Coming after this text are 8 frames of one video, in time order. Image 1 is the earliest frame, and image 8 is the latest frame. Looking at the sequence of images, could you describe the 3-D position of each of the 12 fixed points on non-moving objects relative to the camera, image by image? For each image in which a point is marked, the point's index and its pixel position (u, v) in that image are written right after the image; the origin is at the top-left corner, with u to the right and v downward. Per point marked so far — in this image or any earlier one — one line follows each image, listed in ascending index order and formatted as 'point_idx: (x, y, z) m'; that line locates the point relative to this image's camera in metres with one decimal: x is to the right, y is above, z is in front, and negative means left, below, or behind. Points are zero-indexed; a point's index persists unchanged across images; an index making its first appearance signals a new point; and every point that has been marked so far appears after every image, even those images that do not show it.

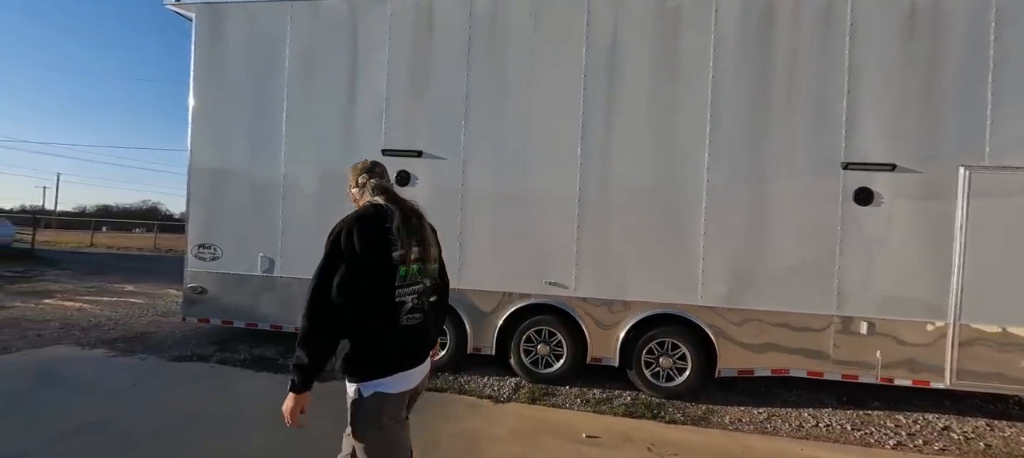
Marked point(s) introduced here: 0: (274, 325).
0: (-2.5, -1.0, +3.8) m
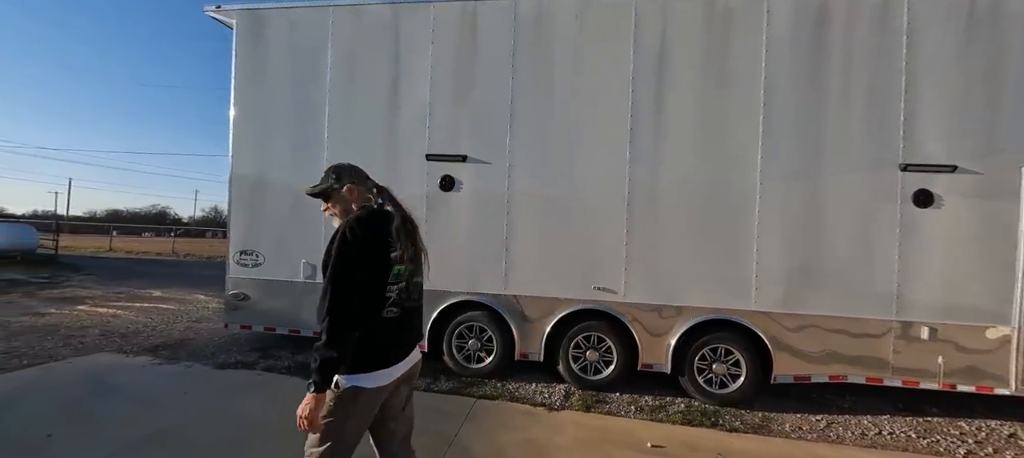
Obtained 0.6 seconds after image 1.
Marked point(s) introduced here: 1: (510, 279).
0: (-2.0, -1.1, +3.8) m
1: (0.0, -0.5, +3.5) m
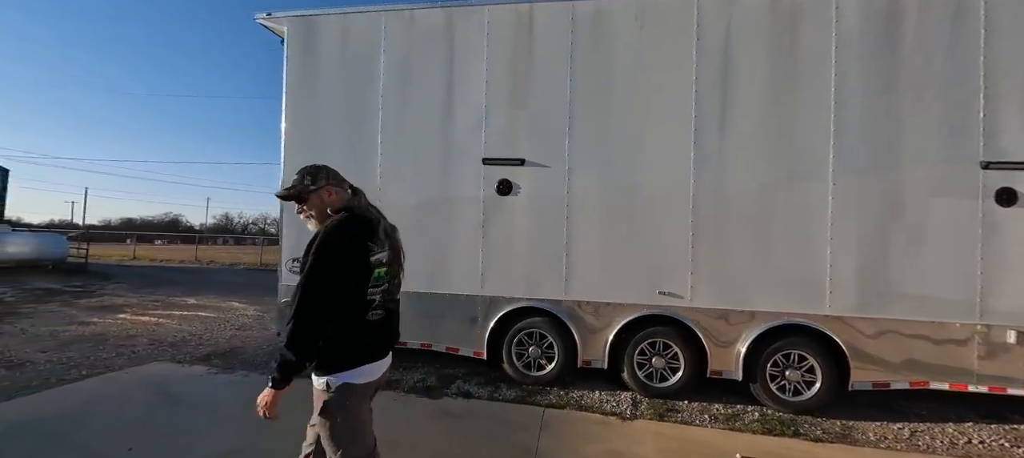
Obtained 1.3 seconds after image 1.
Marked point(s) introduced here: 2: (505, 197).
0: (-1.4, -1.1, +3.7) m
1: (+0.6, -0.5, +3.4) m
2: (-0.1, +0.3, +3.5) m
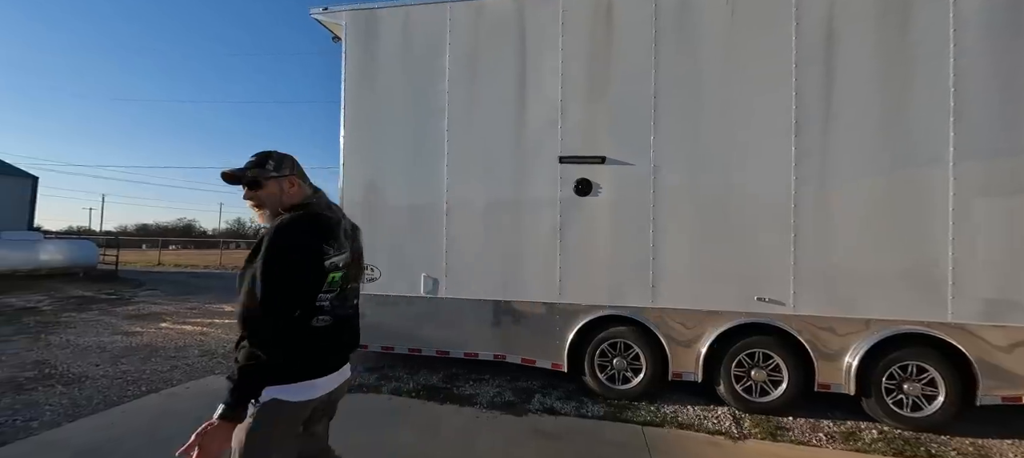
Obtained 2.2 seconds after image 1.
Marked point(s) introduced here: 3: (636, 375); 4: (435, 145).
0: (-0.7, -1.2, +3.5) m
1: (+1.3, -0.5, +3.2) m
2: (+0.7, +0.3, +3.3) m
3: (+1.1, -1.3, +3.2) m
4: (-0.8, +0.8, +3.5) m
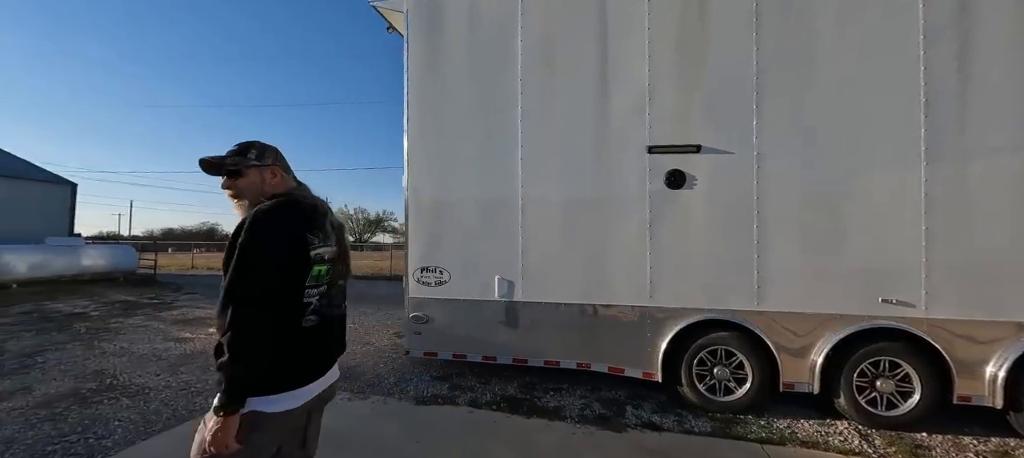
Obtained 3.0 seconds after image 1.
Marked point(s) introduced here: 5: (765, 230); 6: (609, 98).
0: (+0.1, -1.2, +3.2) m
1: (+2.0, -0.5, +2.9) m
2: (+1.4, +0.3, +3.0) m
3: (+1.8, -1.3, +2.9) m
4: (0.0, +0.8, +3.3) m
5: (+2.0, 0.0, +2.9) m
6: (+0.8, +1.1, +3.1) m
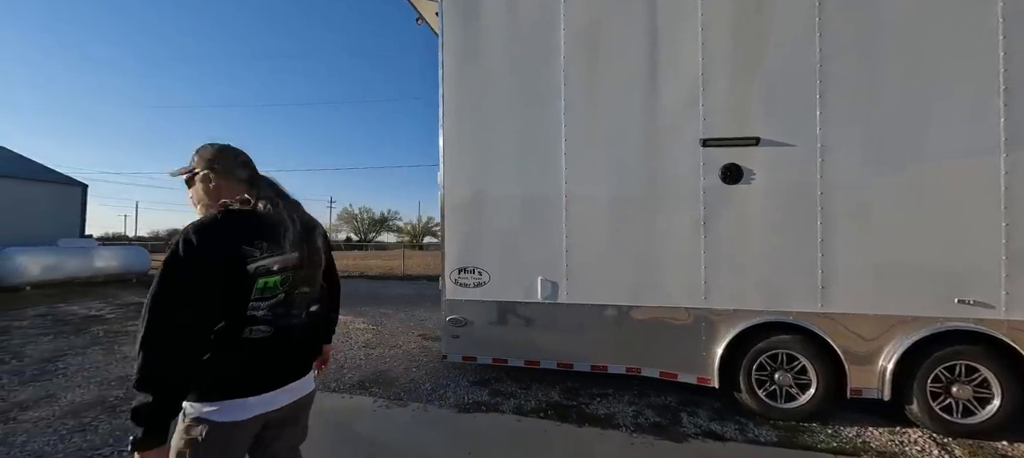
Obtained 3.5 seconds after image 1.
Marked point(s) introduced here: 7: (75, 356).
0: (+0.4, -1.2, +3.1) m
1: (+2.4, -0.5, +2.7) m
2: (+1.8, +0.3, +2.8) m
3: (+2.2, -1.2, +2.8) m
4: (+0.3, +0.9, +3.1) m
5: (+2.4, 0.0, +2.7) m
6: (+1.2, +1.2, +3.0) m
7: (-5.1, -1.5, +4.2) m
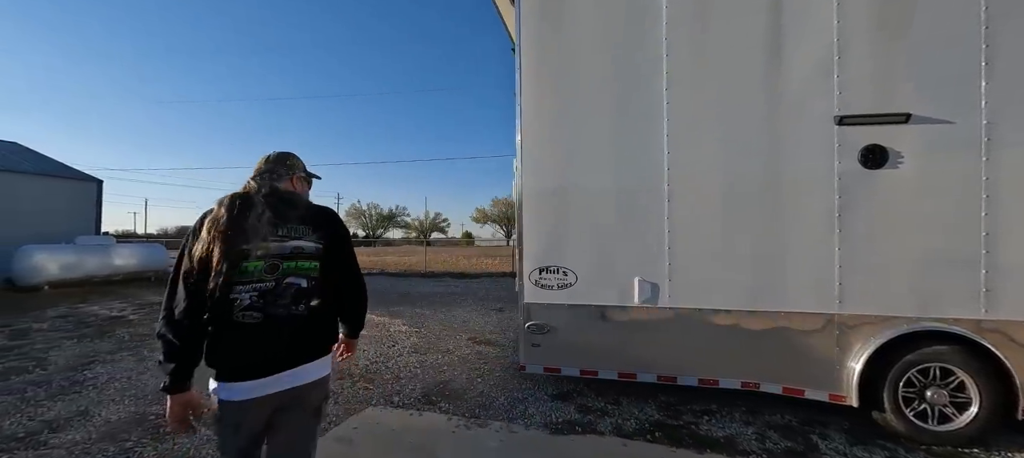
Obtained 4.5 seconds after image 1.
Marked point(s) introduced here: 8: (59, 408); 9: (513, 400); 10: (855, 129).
0: (+1.1, -1.1, +2.7) m
1: (+3.1, -0.4, +2.3) m
2: (+2.4, +0.4, +2.4) m
3: (+2.9, -1.2, +2.4) m
4: (+1.0, +0.9, +2.7) m
5: (+3.1, +0.1, +2.3) m
6: (+1.9, +1.2, +2.5) m
7: (-4.4, -1.4, +3.9) m
8: (-3.6, -1.4, +2.9) m
9: (0.0, -1.4, +3.0) m
10: (+2.3, +0.7, +2.4) m
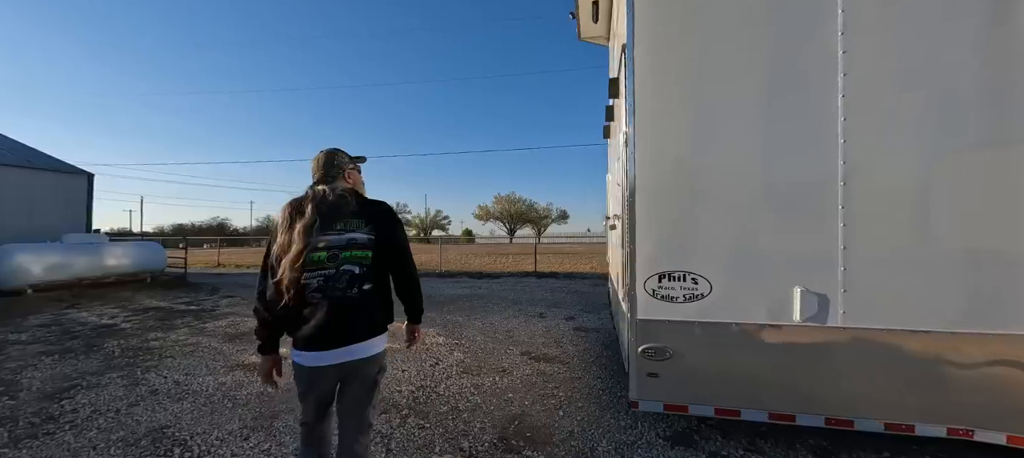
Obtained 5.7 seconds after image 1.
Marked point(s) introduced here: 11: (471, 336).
0: (+1.8, -1.1, +2.0) m
1: (+3.8, -0.4, +1.6) m
2: (+3.1, +0.4, +1.7) m
3: (+3.6, -1.2, +1.7) m
4: (+1.7, +0.9, +2.0) m
5: (+3.8, +0.1, +1.6) m
6: (+2.6, +1.2, +1.8) m
7: (-3.7, -1.4, +3.2) m
8: (-2.9, -1.4, +2.2) m
9: (+0.7, -1.4, +2.3) m
10: (+3.0, +0.7, +1.8) m
11: (-0.5, -1.3, +4.5) m
